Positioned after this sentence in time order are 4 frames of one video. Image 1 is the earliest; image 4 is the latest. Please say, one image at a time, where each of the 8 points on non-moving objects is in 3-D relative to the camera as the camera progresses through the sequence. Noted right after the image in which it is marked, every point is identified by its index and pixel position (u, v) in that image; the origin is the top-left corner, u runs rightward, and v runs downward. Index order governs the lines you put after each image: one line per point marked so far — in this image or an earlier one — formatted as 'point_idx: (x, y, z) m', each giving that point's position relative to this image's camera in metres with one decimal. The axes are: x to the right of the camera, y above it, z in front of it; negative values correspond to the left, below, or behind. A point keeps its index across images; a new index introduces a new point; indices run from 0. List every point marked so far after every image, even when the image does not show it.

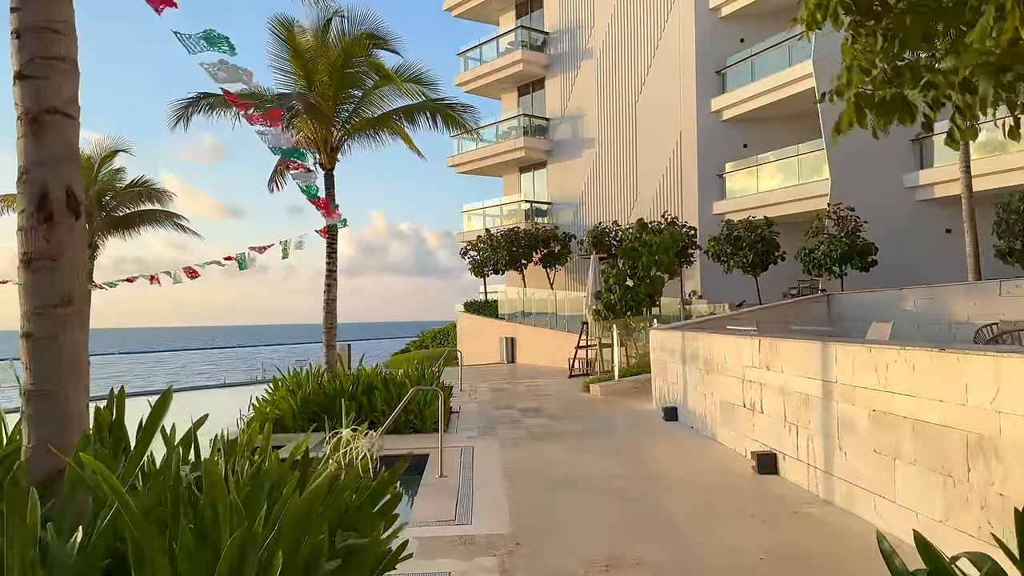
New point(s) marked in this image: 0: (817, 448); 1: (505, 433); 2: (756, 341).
0: (+2.5, -1.3, +5.4) m
1: (-0.1, -1.8, +8.5) m
2: (+2.4, -0.5, +6.5) m
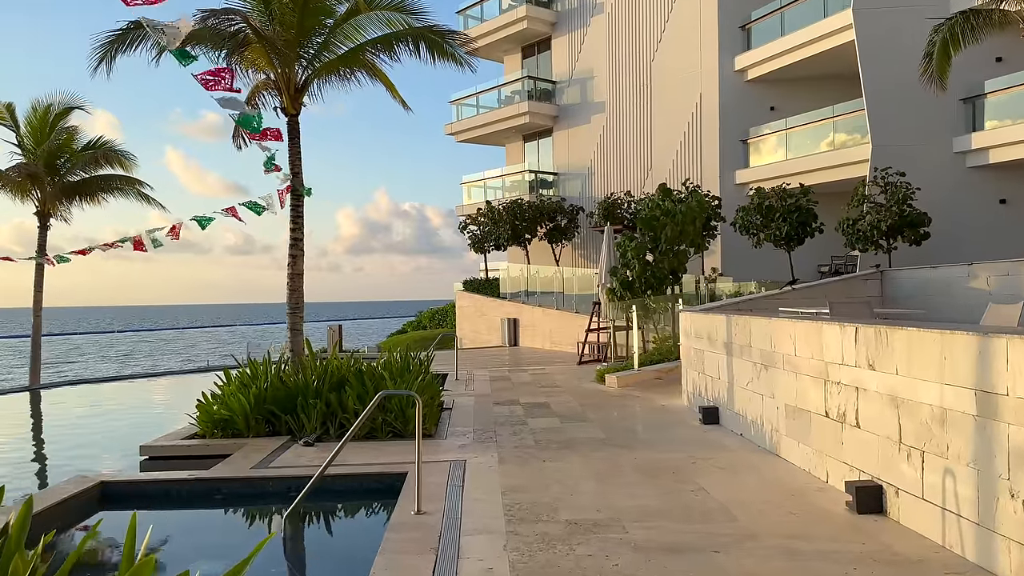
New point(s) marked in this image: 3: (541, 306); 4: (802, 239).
0: (+2.5, -1.1, +3.7) m
1: (-0.1, -1.6, +6.8) m
2: (+2.4, -0.3, +4.8) m
3: (+0.9, -0.5, +19.6) m
4: (+6.1, +1.0, +14.1) m
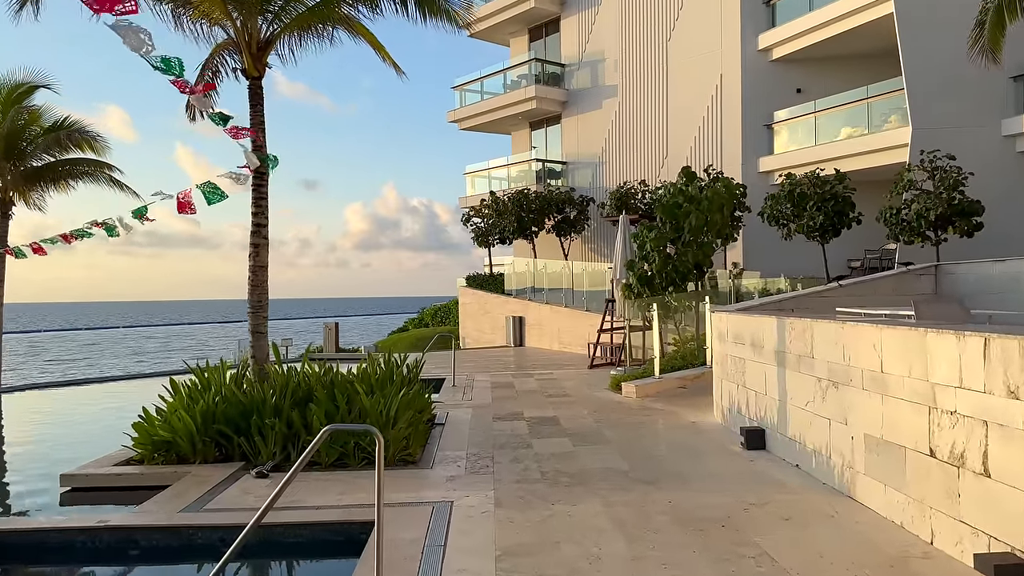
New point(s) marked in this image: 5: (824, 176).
0: (+2.5, -1.1, +2.4) m
1: (-0.1, -1.5, +5.6) m
2: (+2.4, -0.3, +3.5) m
3: (+1.0, -0.4, +18.3) m
4: (+6.2, +1.1, +12.8) m
5: (+6.1, +2.2, +13.0) m
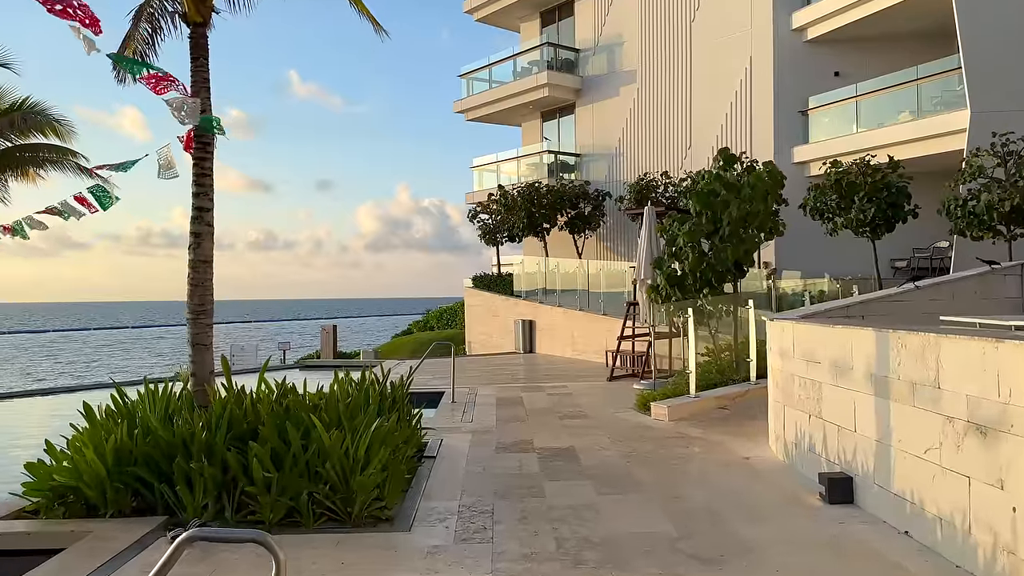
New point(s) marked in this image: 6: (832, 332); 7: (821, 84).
0: (+2.5, -1.1, +0.9) m
1: (0.0, -1.5, +4.1) m
2: (+2.4, -0.3, +2.0) m
3: (+1.2, -0.4, +16.8) m
4: (+6.4, +1.1, +11.2) m
5: (+6.2, +2.1, +11.5) m
6: (+2.3, -0.3, +5.0) m
7: (+7.5, +5.0, +16.4) m
